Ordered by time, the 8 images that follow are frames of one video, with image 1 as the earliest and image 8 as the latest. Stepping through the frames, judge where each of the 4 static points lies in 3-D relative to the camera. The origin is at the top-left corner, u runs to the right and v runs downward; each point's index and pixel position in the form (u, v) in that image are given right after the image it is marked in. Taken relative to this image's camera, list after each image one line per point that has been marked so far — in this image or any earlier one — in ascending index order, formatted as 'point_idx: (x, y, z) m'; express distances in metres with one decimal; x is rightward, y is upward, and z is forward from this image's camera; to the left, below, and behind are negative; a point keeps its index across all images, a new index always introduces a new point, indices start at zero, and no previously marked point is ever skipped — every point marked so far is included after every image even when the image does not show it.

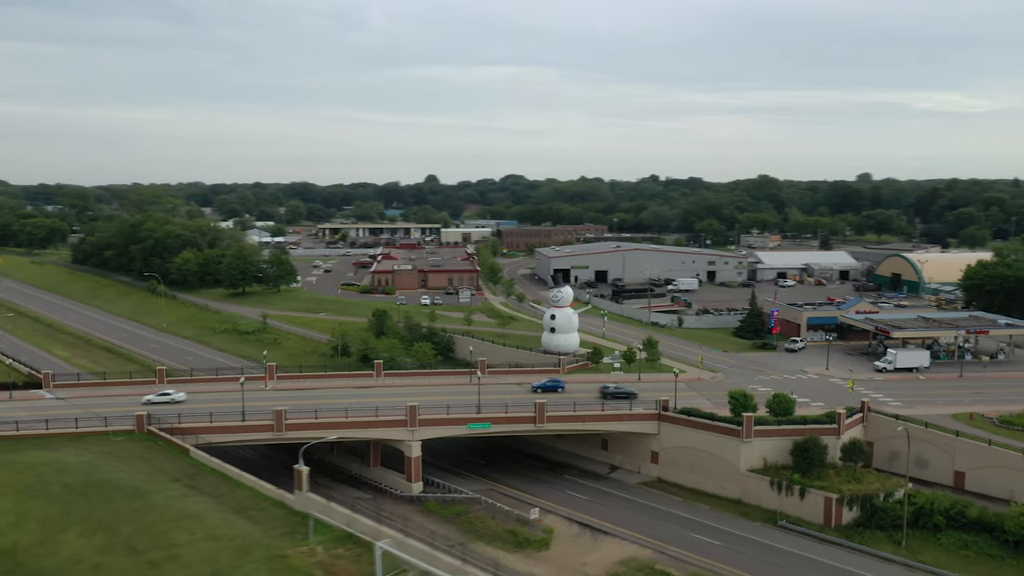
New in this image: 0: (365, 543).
0: (-3.5, -6.0, +19.3) m
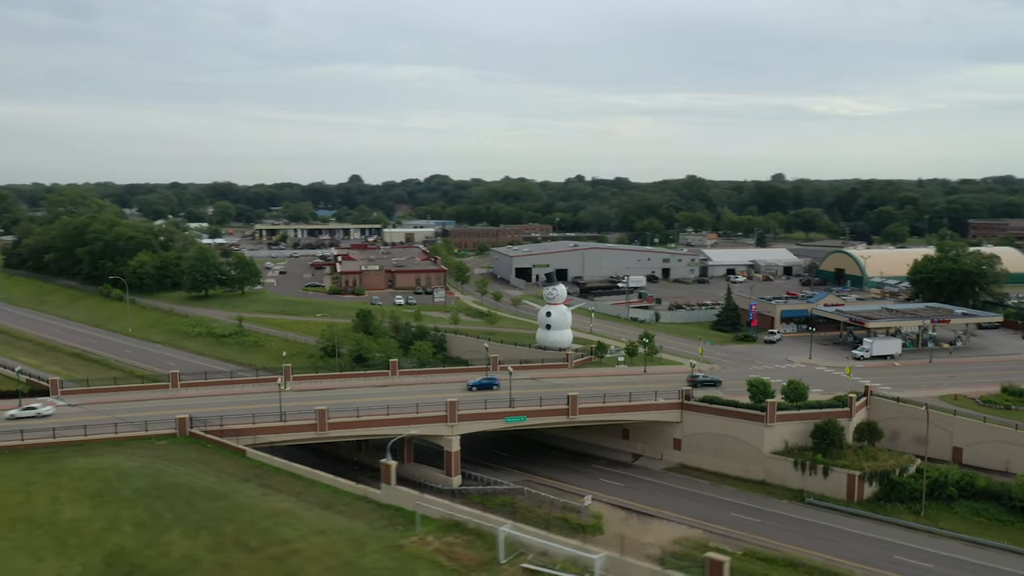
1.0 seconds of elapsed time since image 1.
0: (-1.0, -5.9, +20.1) m
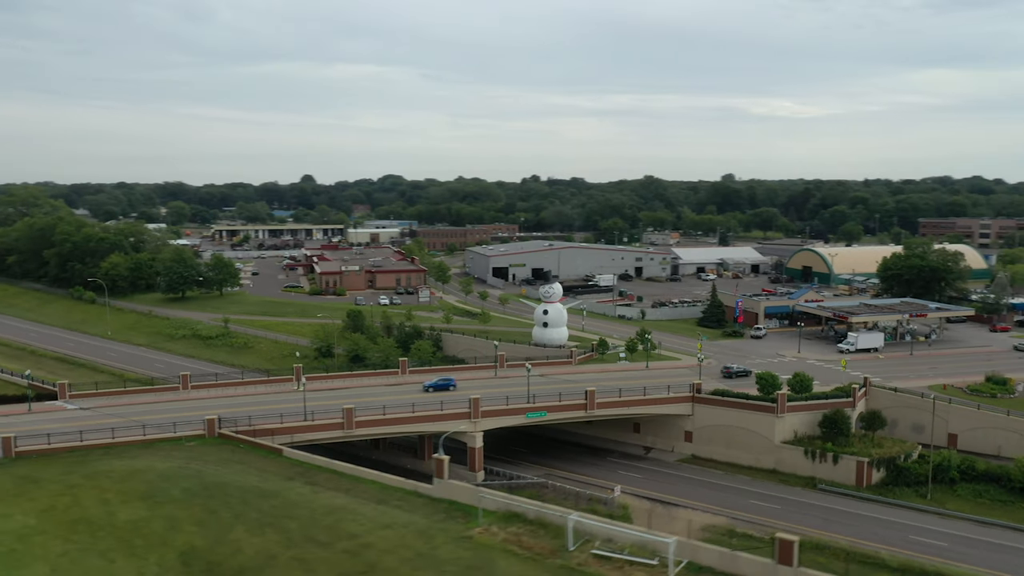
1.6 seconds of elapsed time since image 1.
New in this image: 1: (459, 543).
0: (+0.6, -5.9, +20.8) m
1: (-1.2, -6.1, +19.6) m
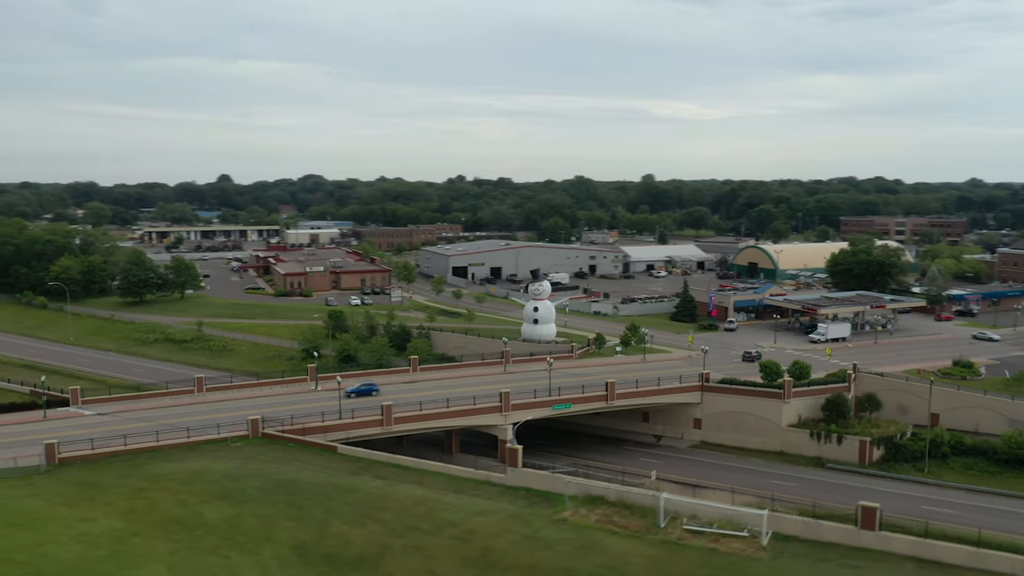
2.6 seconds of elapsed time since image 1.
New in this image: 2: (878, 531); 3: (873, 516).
0: (+2.8, -5.7, +22.0) m
1: (+1.2, -6.0, +20.7) m
2: (+8.7, -5.8, +19.4) m
3: (+8.7, -5.4, +19.4) m
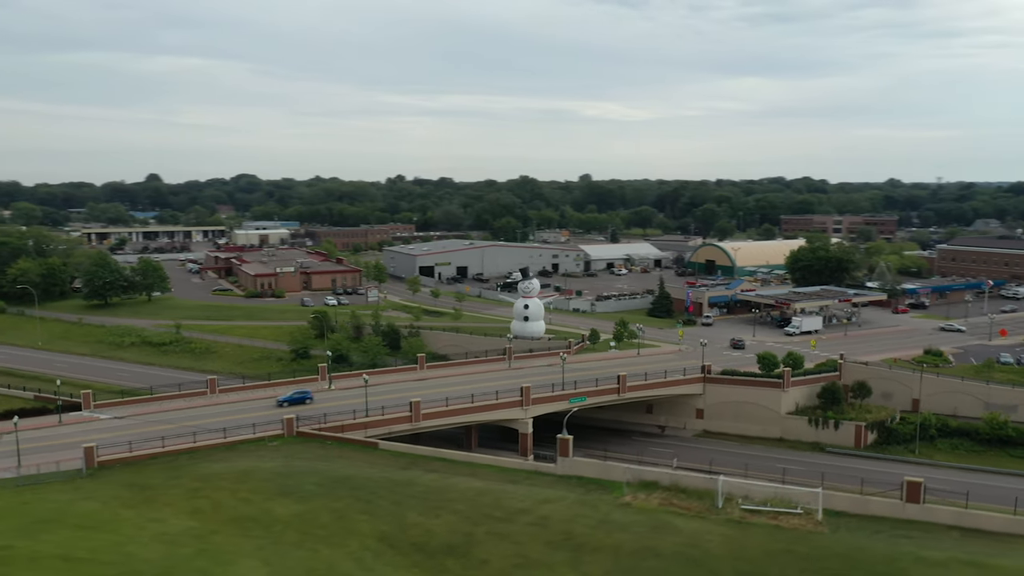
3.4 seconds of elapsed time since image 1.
0: (+4.5, -5.6, +23.2) m
1: (+3.0, -5.9, +21.7) m
2: (+10.6, -5.6, +21.0) m
3: (+10.5, -5.2, +21.1) m
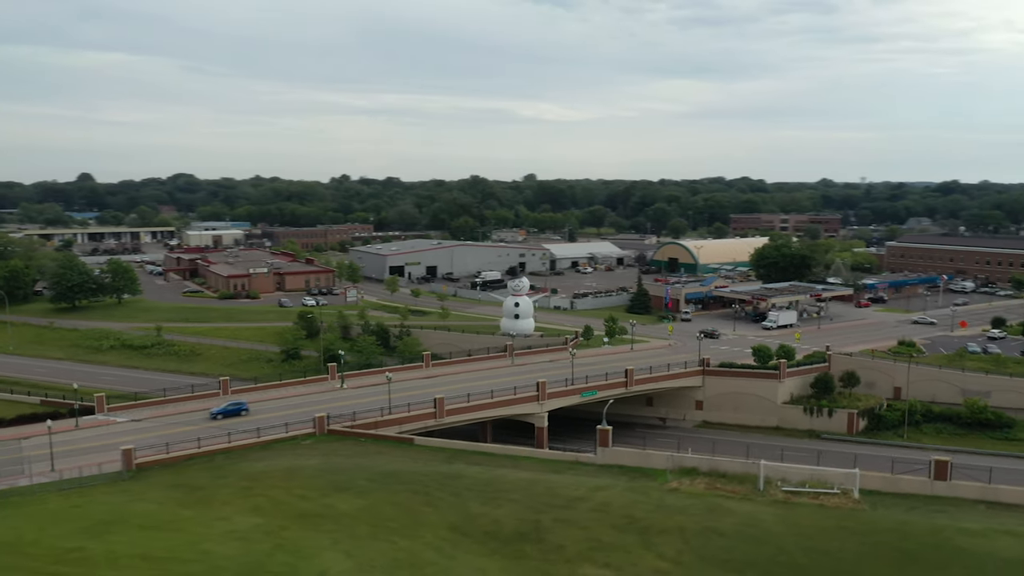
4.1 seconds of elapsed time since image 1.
0: (+5.9, -5.5, +24.4) m
1: (+4.5, -5.8, +22.8) m
2: (+12.2, -5.4, +22.7) m
3: (+12.1, -5.0, +22.7) m
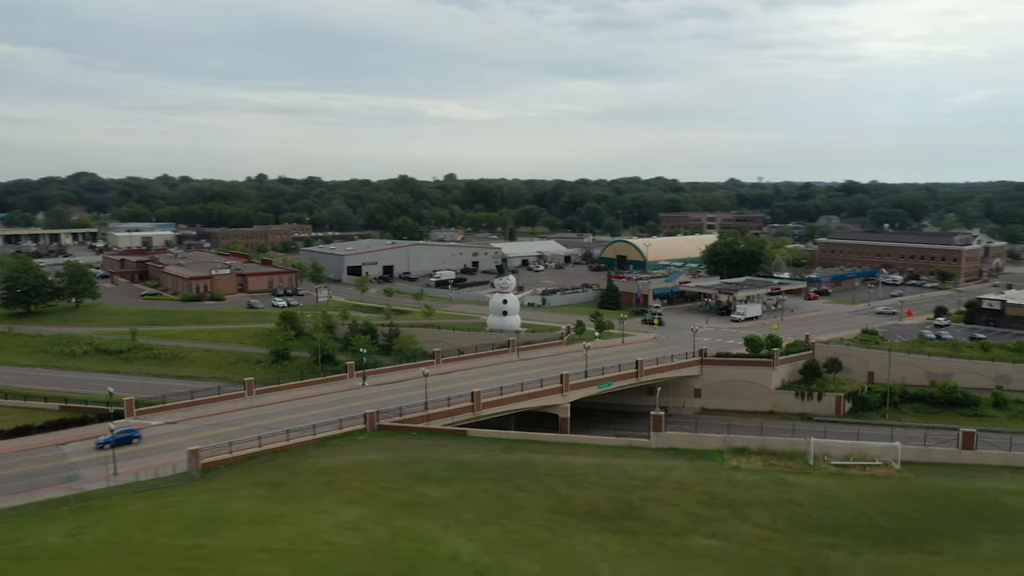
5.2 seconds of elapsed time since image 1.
0: (+8.0, -5.2, +26.4) m
1: (+6.8, -5.6, +24.6) m
2: (+14.4, -5.1, +25.4) m
3: (+14.4, -4.7, +25.4) m
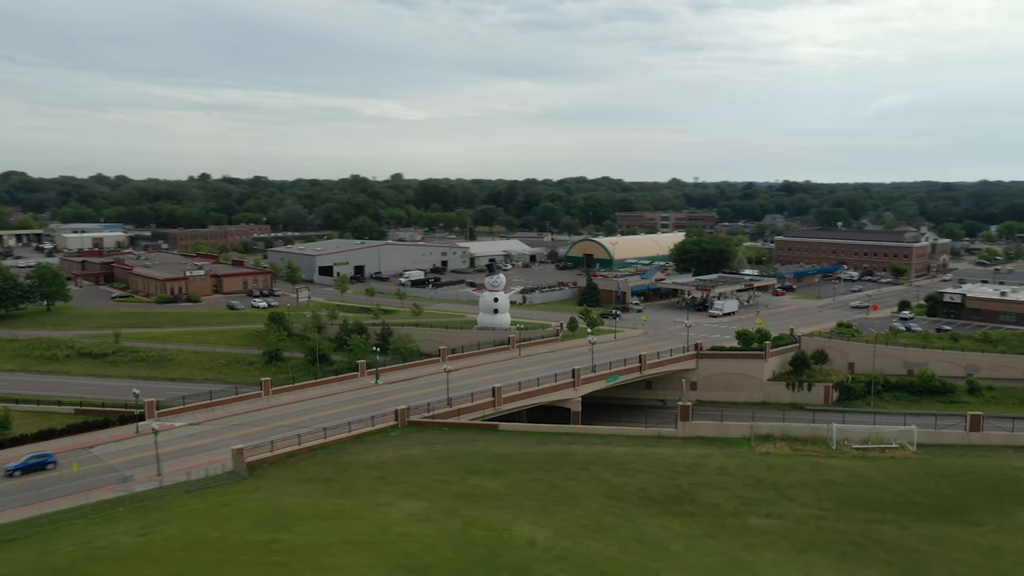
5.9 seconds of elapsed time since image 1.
0: (+9.3, -5.0, +27.8) m
1: (+8.2, -5.4, +26.0) m
2: (+15.7, -4.8, +27.3) m
3: (+15.6, -4.5, +27.3) m
